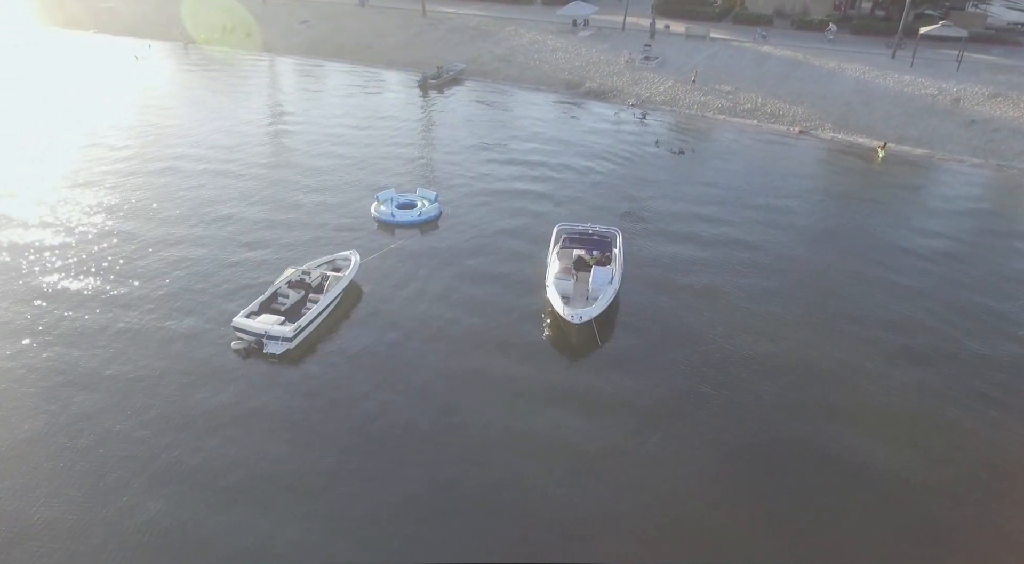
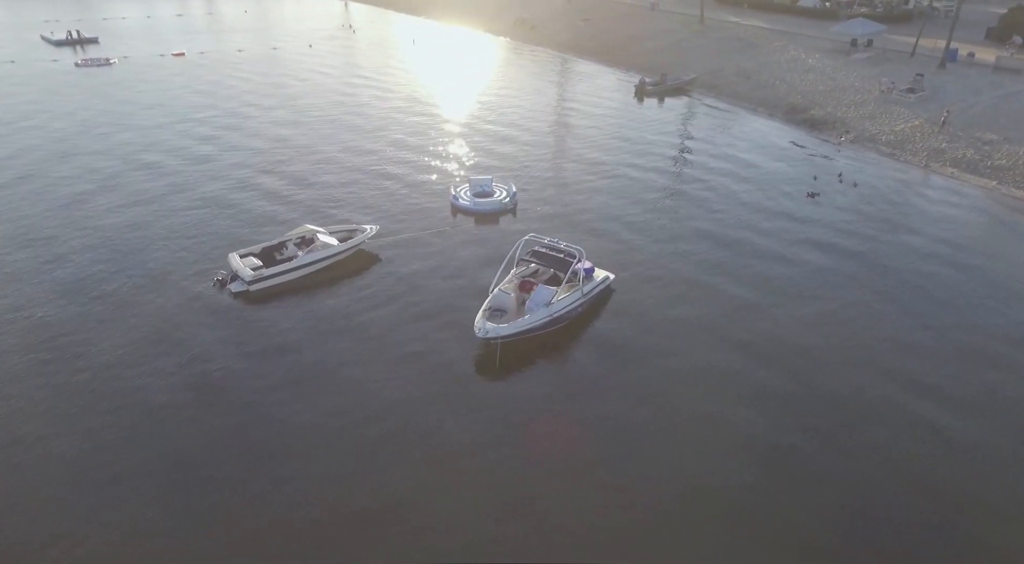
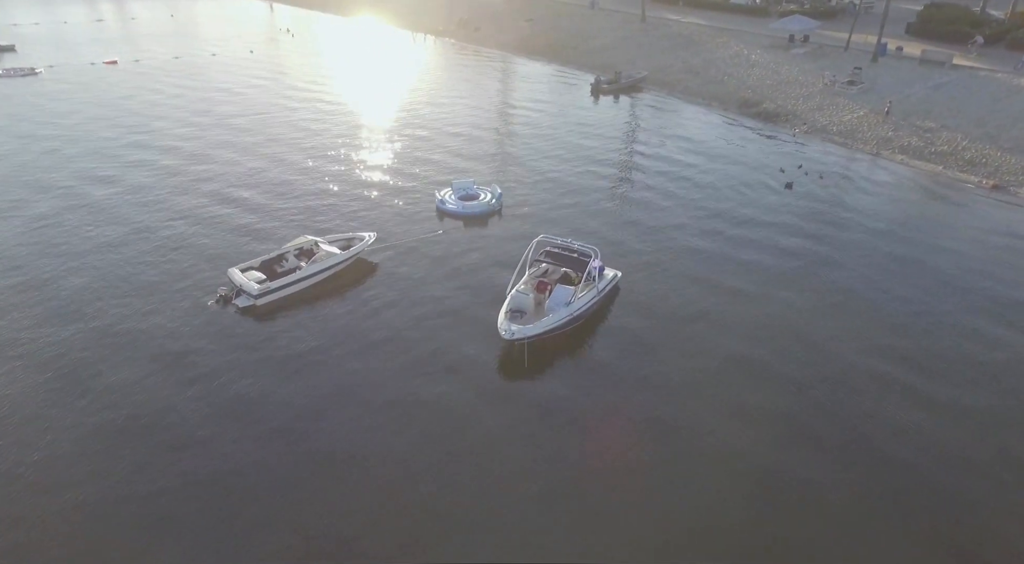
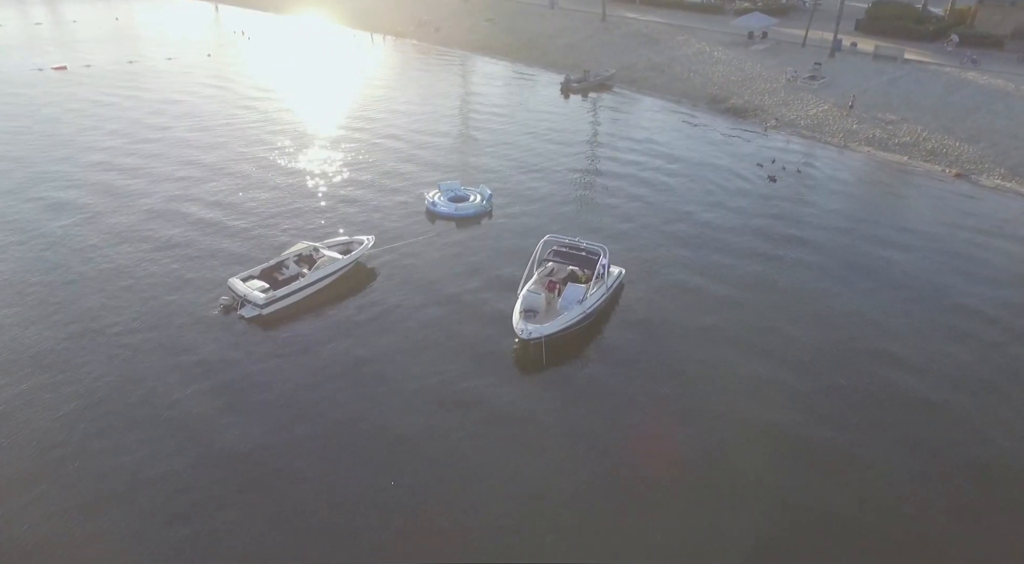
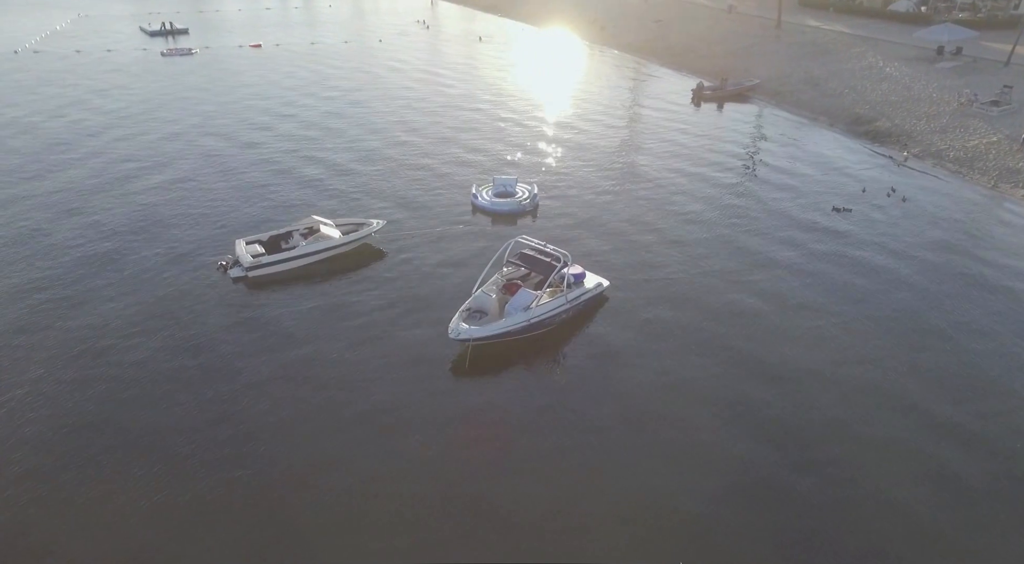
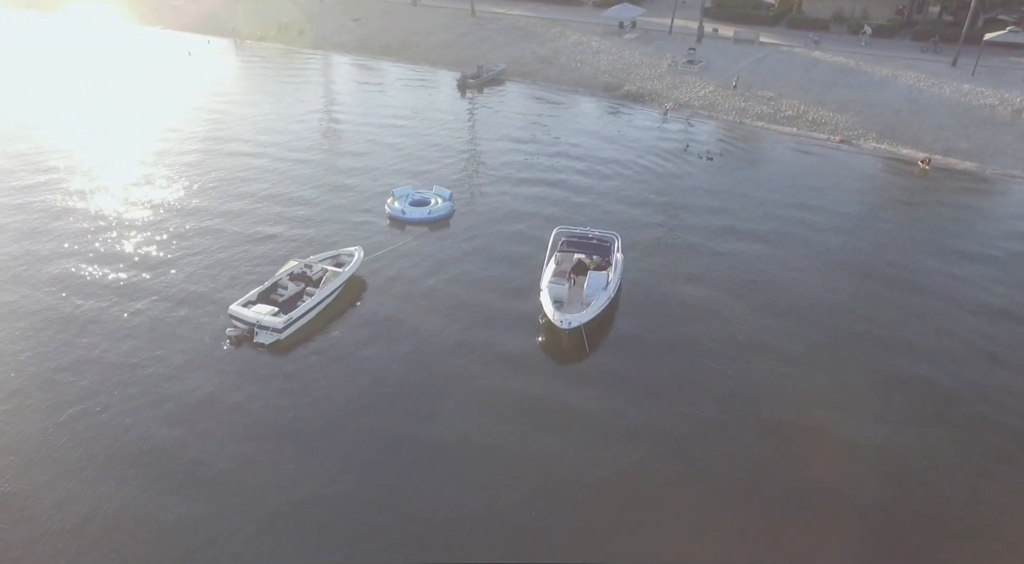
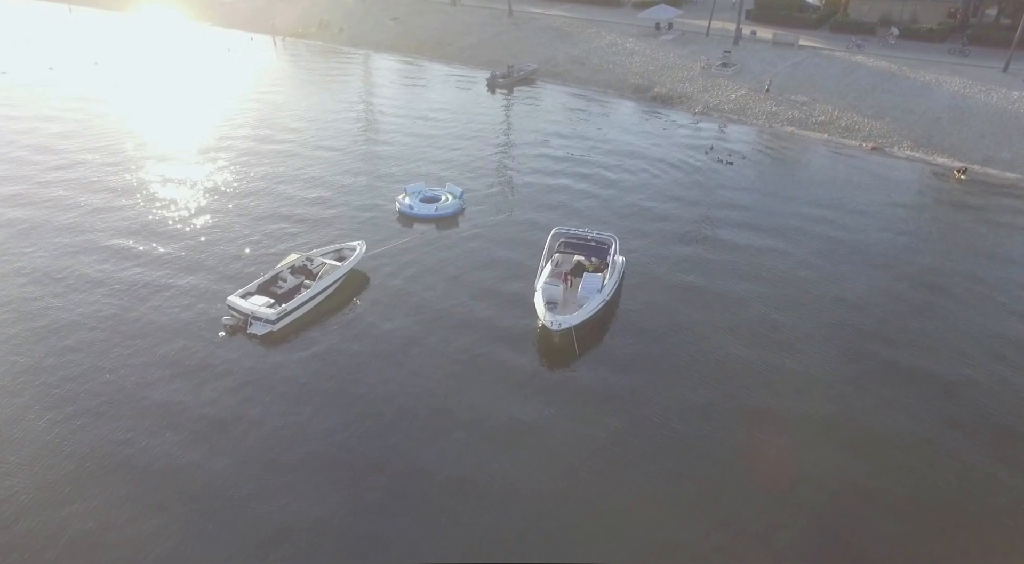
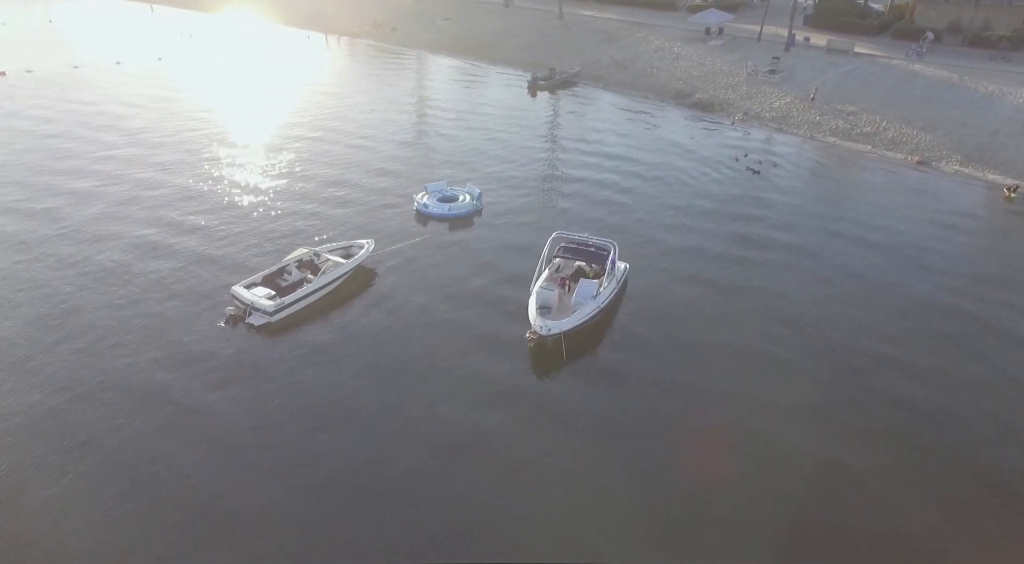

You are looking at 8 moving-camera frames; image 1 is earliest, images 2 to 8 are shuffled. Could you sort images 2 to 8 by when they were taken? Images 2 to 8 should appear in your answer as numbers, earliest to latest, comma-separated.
6, 7, 8, 4, 3, 2, 5
